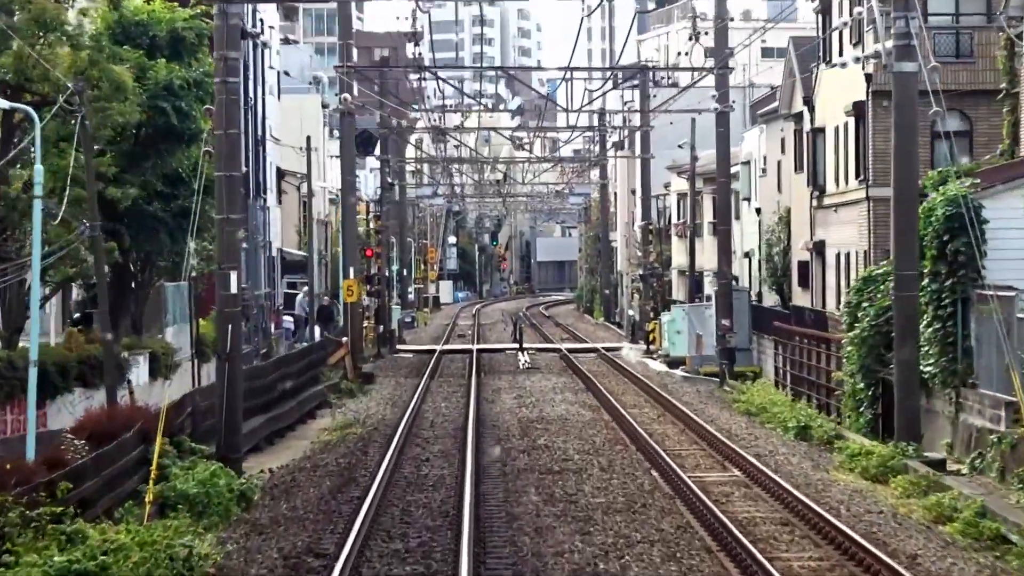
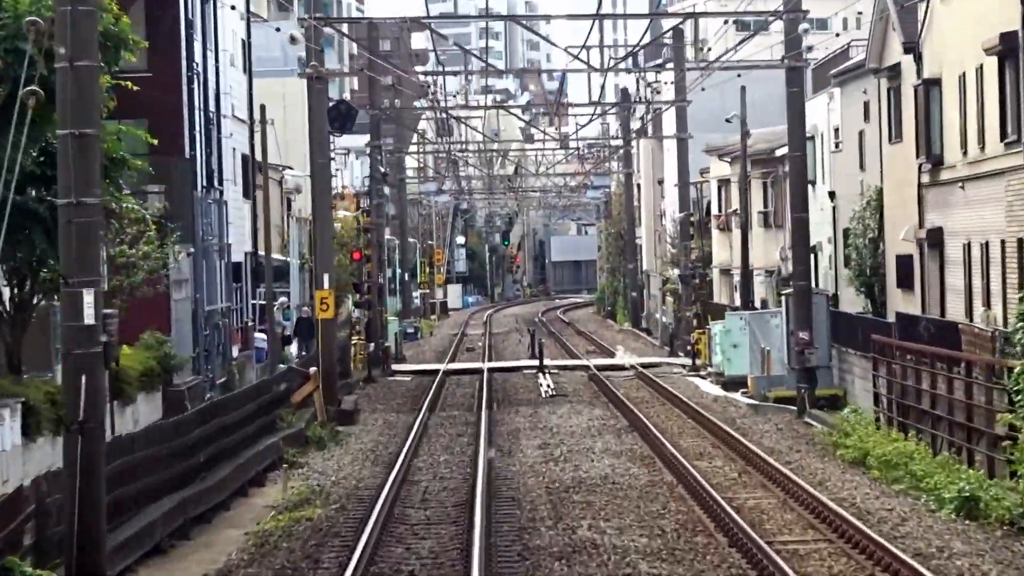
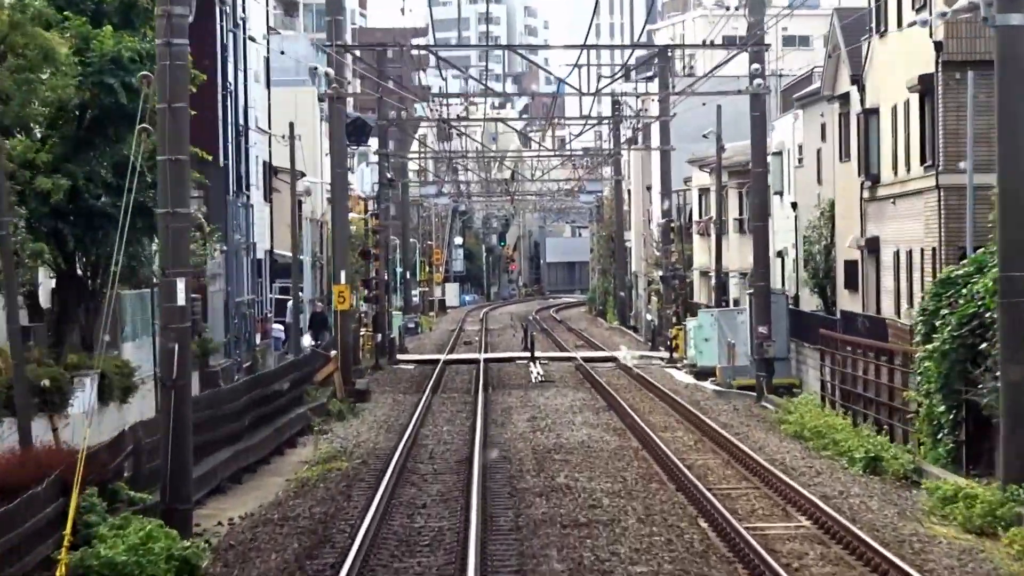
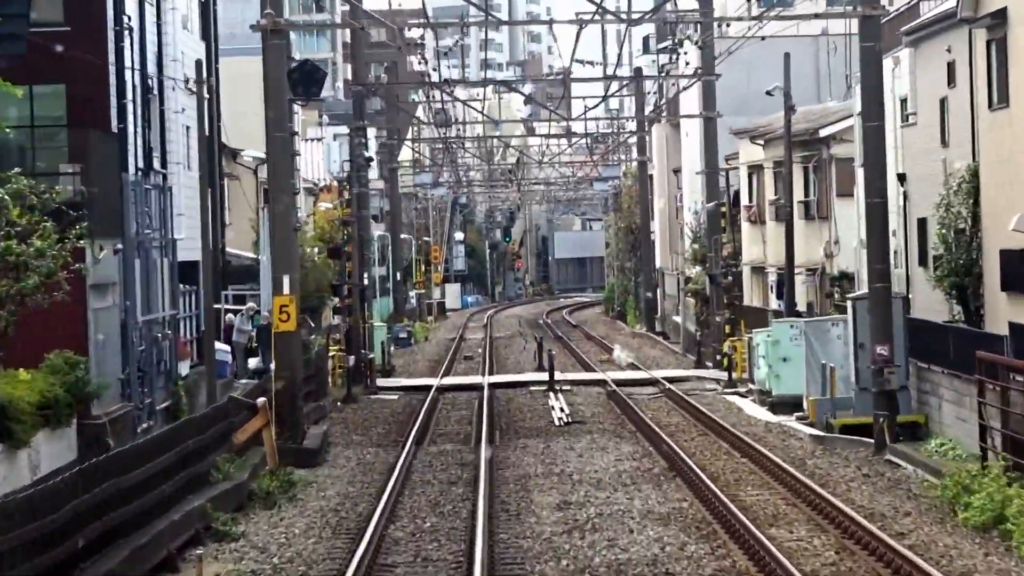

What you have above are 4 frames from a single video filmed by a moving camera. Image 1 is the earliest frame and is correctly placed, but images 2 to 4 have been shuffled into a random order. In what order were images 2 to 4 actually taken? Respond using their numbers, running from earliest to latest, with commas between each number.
3, 2, 4
